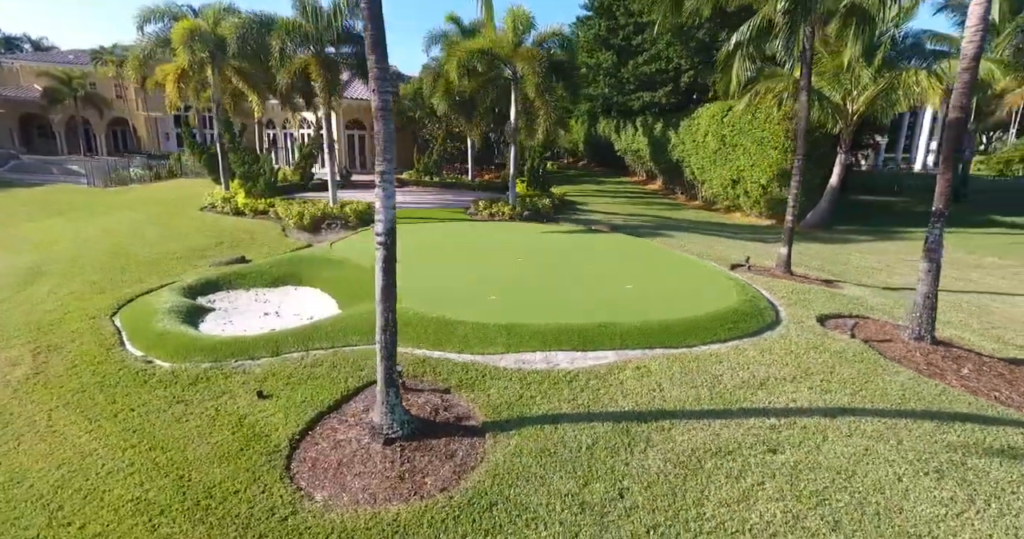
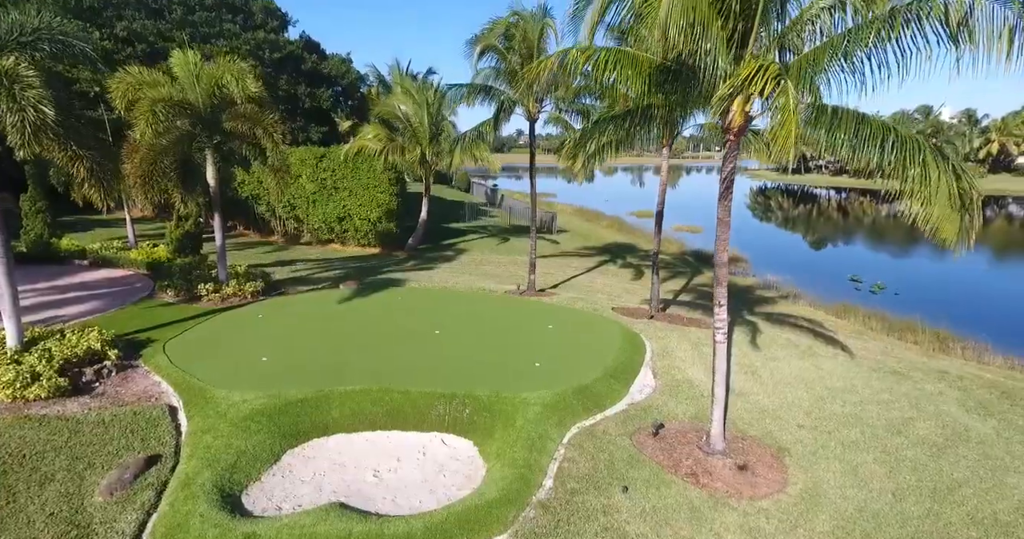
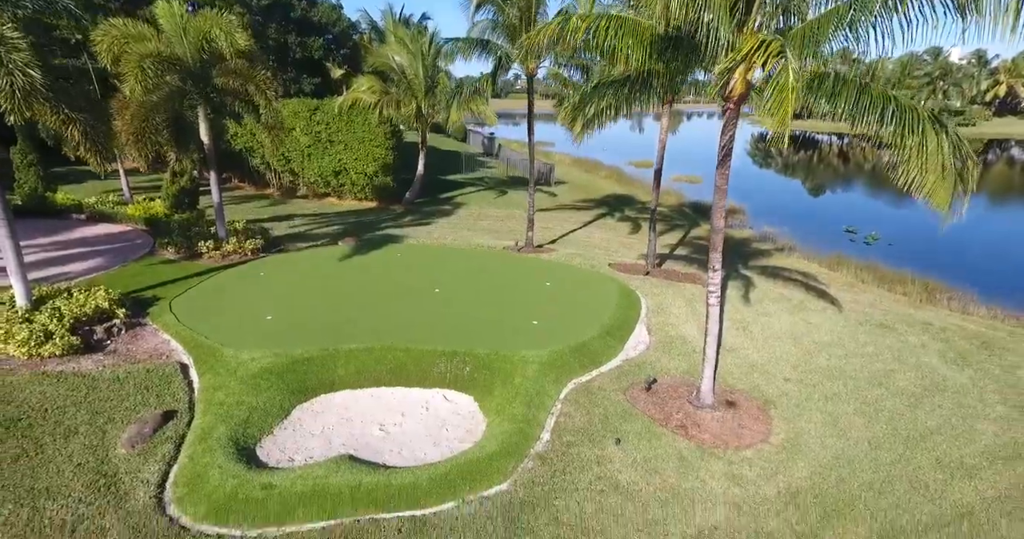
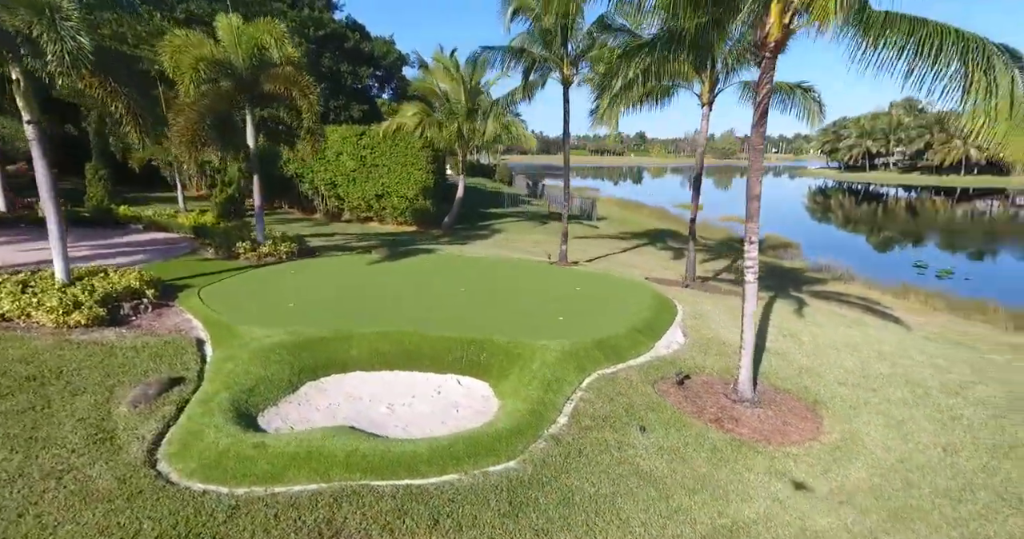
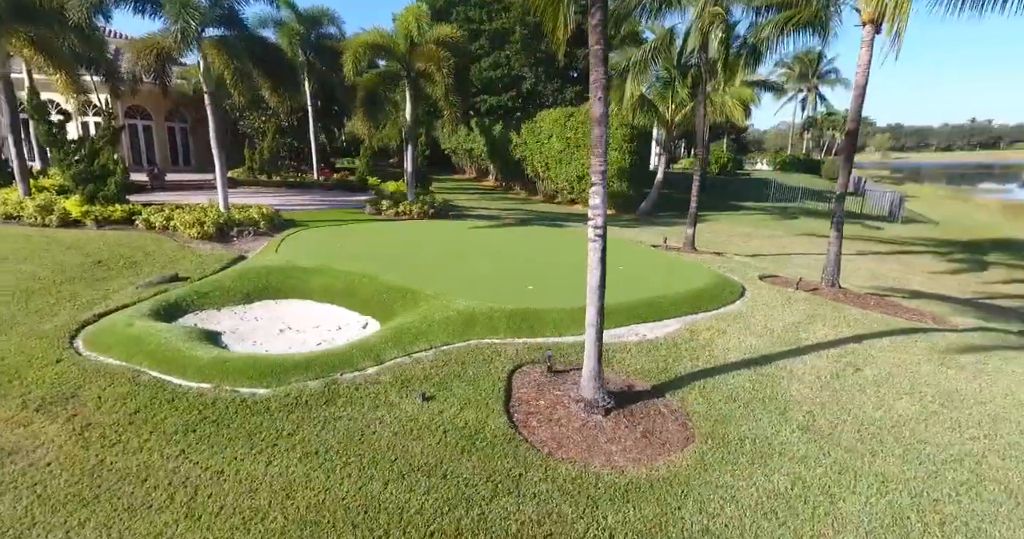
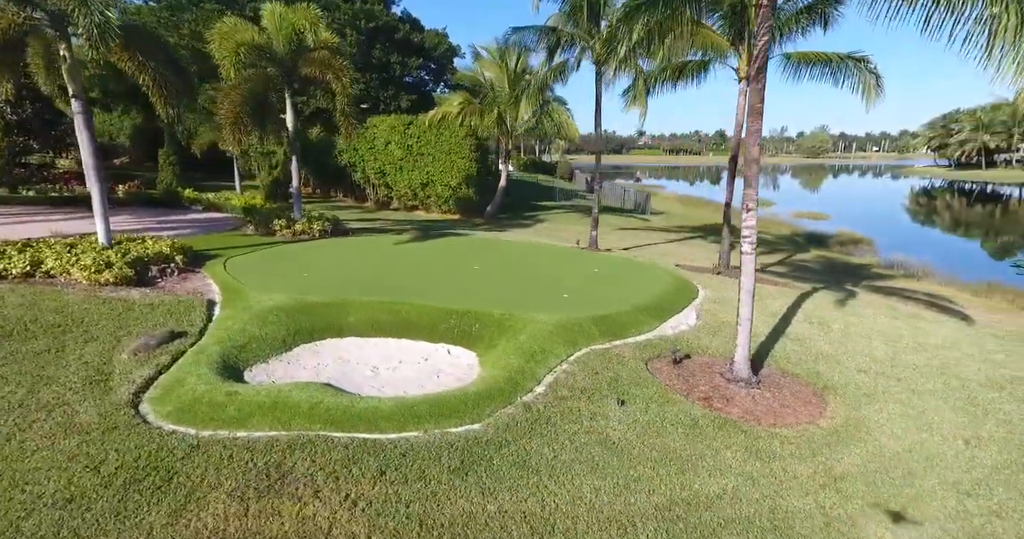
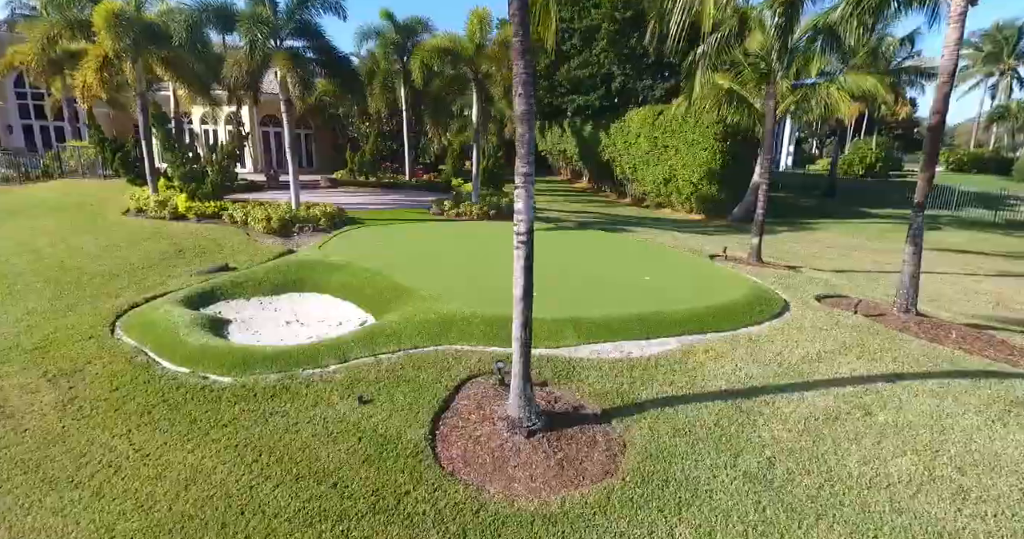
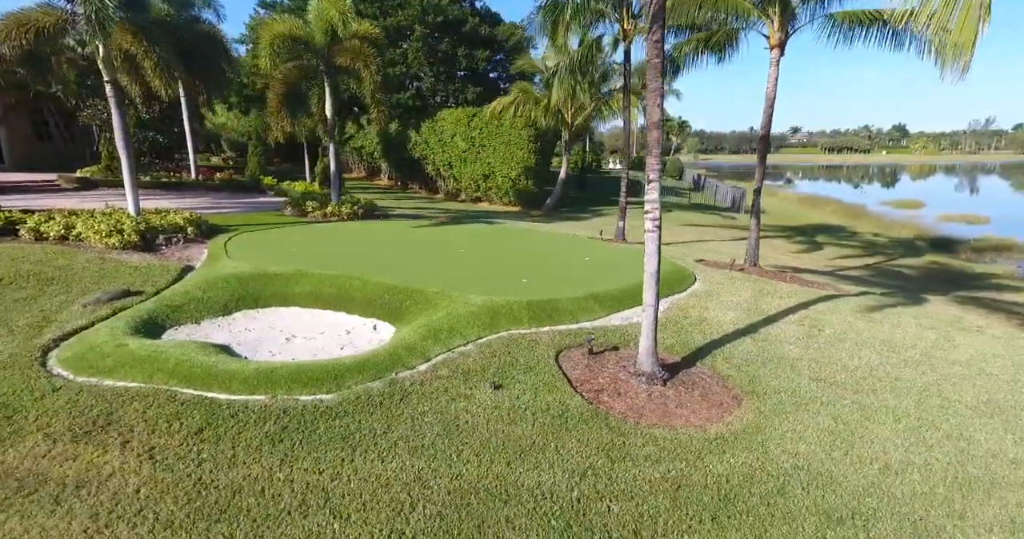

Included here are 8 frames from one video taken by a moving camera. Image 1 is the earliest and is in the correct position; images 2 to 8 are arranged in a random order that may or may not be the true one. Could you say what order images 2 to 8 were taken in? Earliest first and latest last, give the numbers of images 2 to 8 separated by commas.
7, 5, 8, 6, 4, 2, 3
